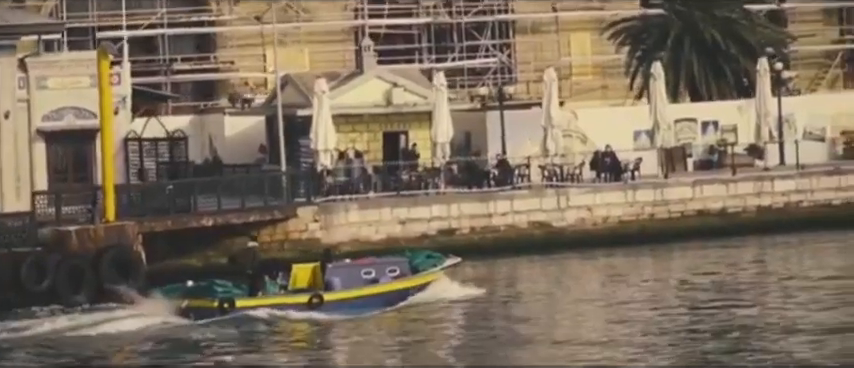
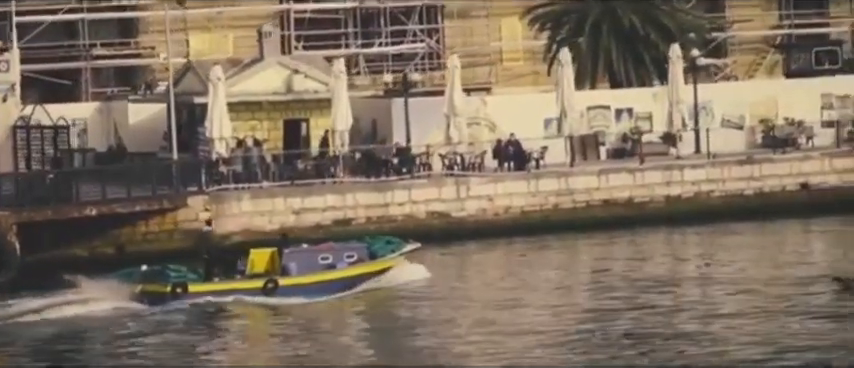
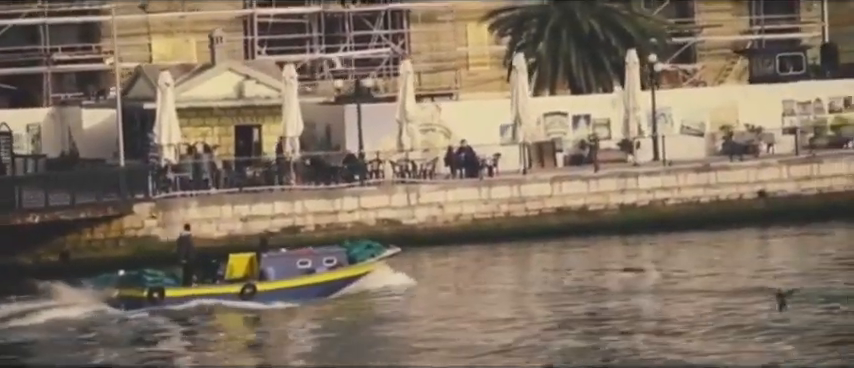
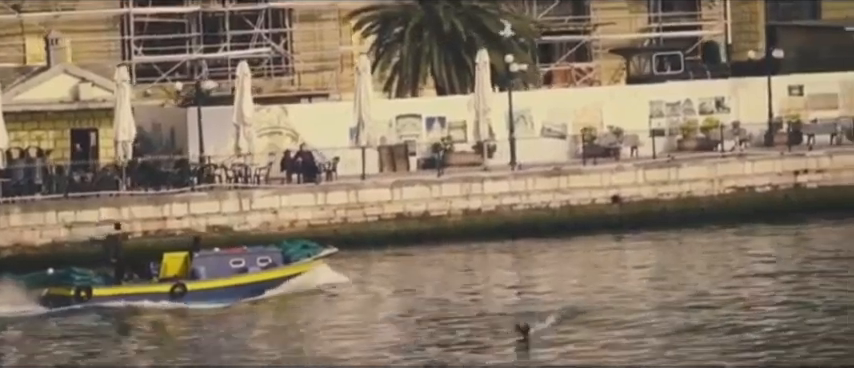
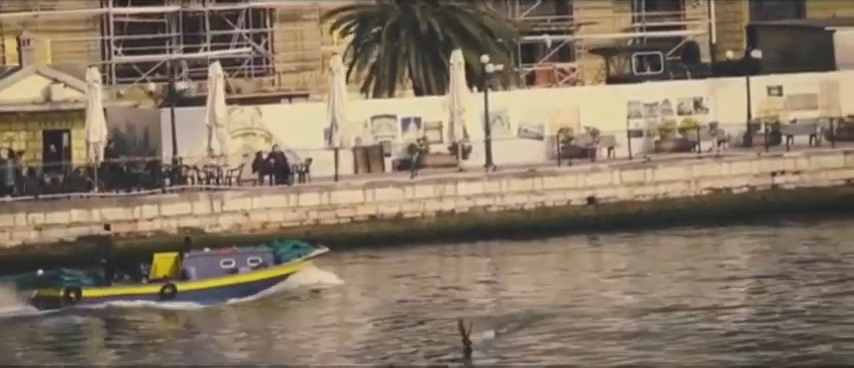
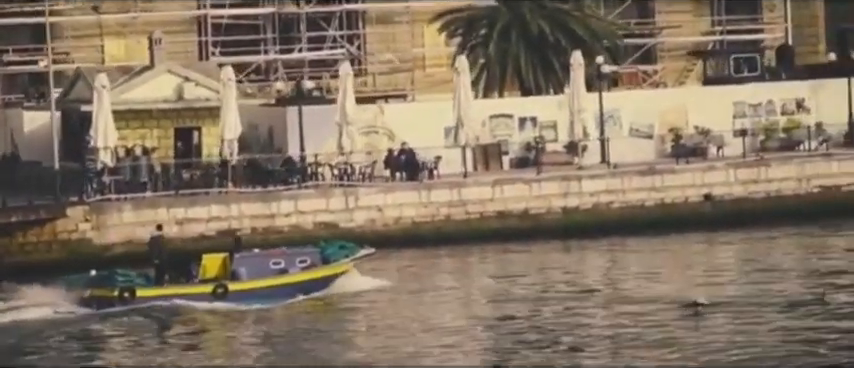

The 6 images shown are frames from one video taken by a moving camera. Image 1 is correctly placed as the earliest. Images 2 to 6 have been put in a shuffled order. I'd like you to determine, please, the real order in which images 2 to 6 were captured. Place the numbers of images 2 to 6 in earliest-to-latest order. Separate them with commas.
2, 3, 6, 4, 5
